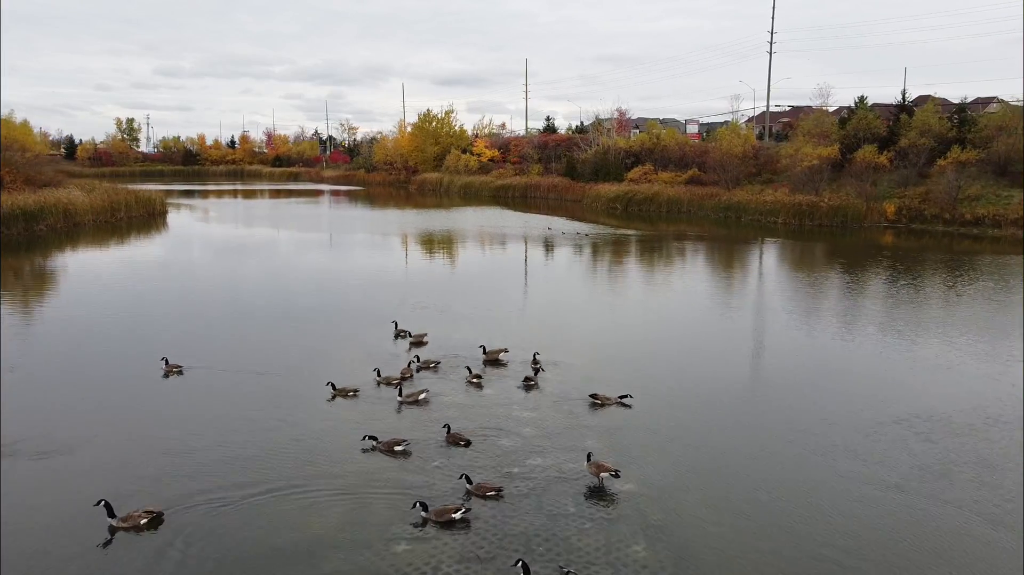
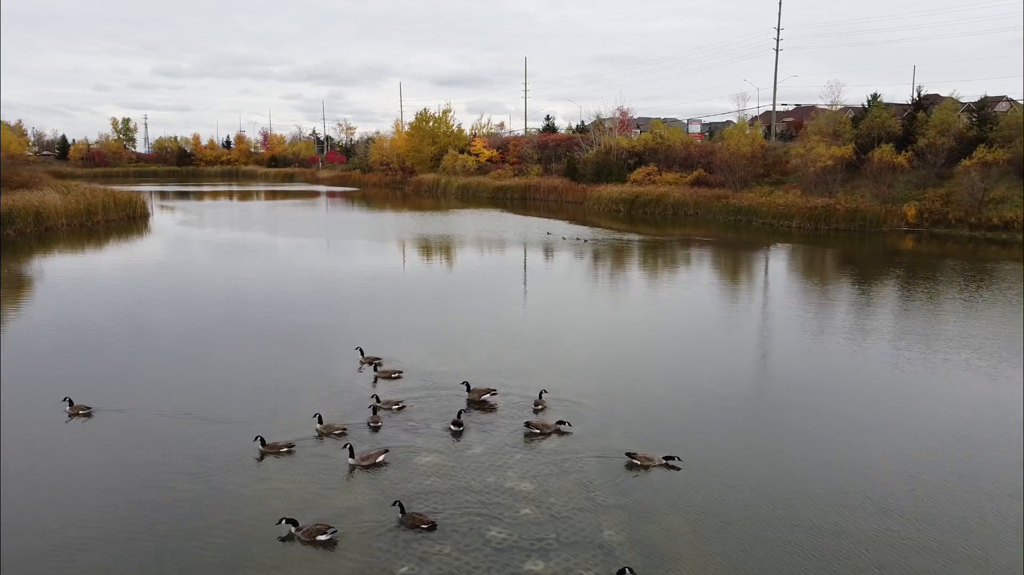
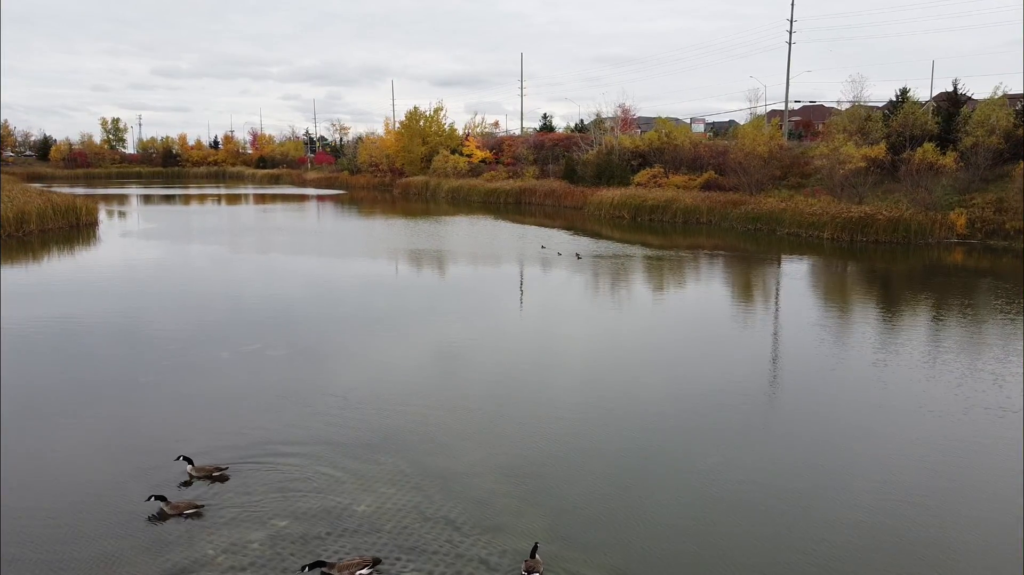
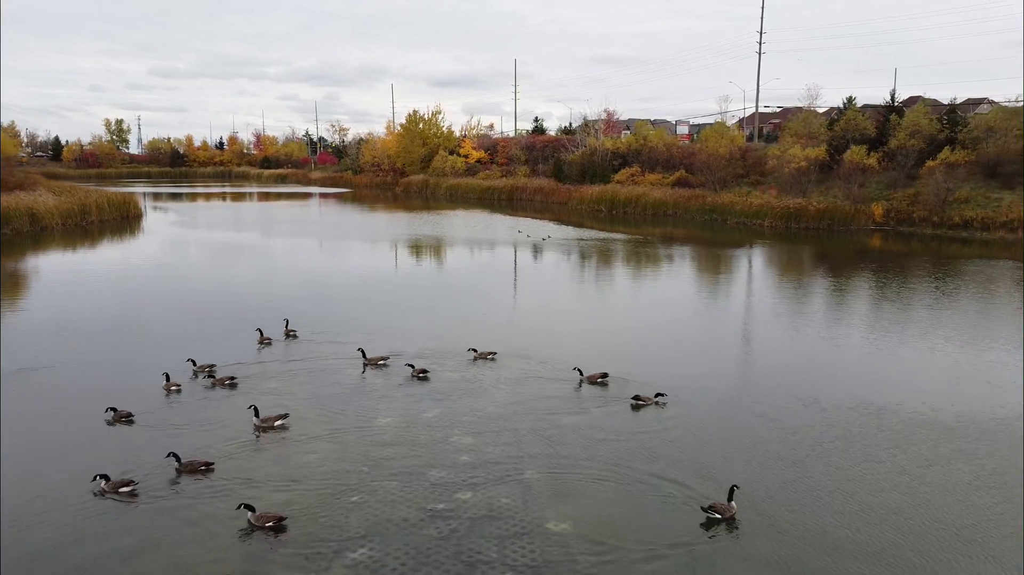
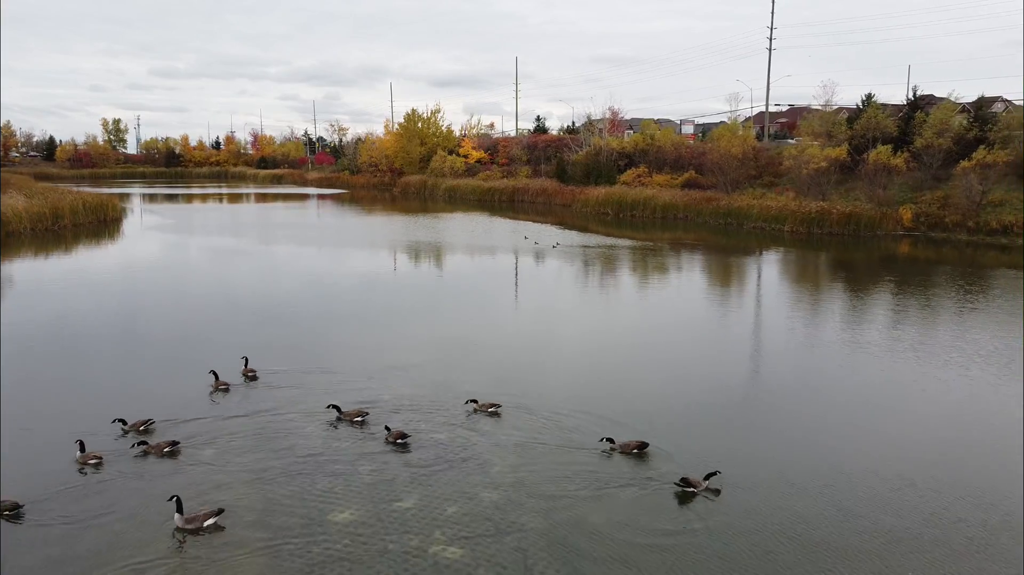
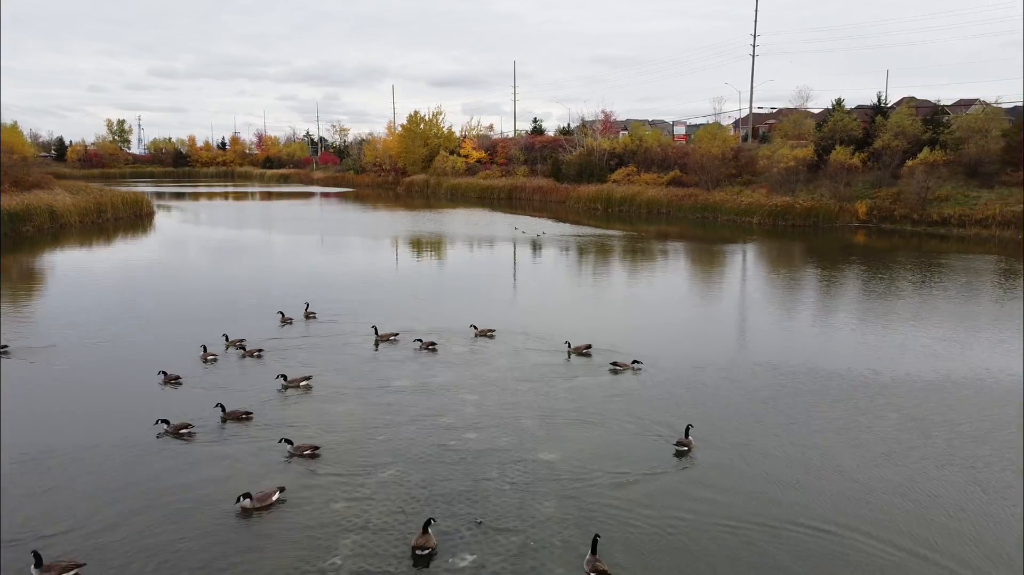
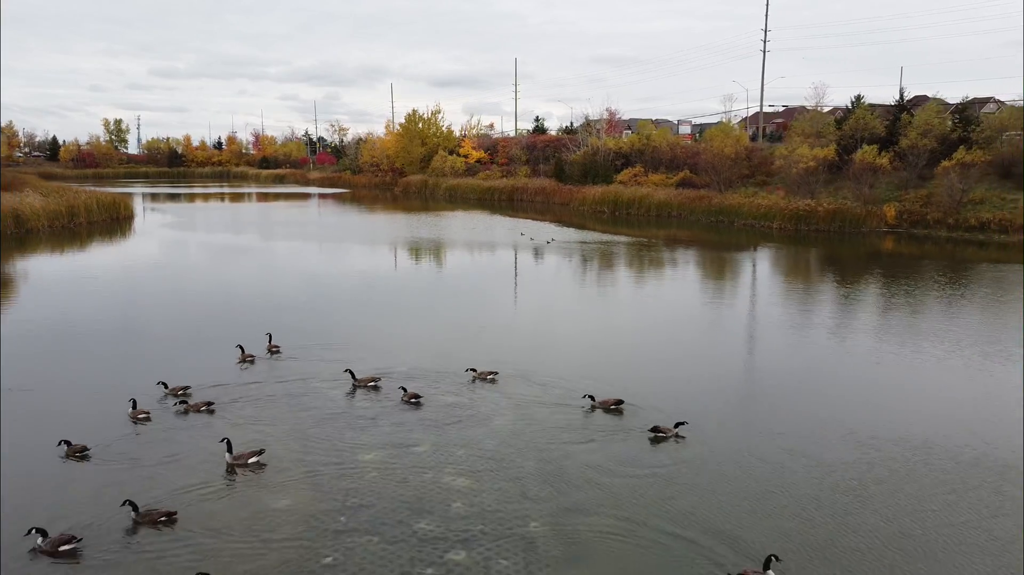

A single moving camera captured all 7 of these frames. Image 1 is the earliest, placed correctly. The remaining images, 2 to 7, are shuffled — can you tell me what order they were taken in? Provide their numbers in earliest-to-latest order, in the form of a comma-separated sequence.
2, 3, 5, 7, 4, 6
